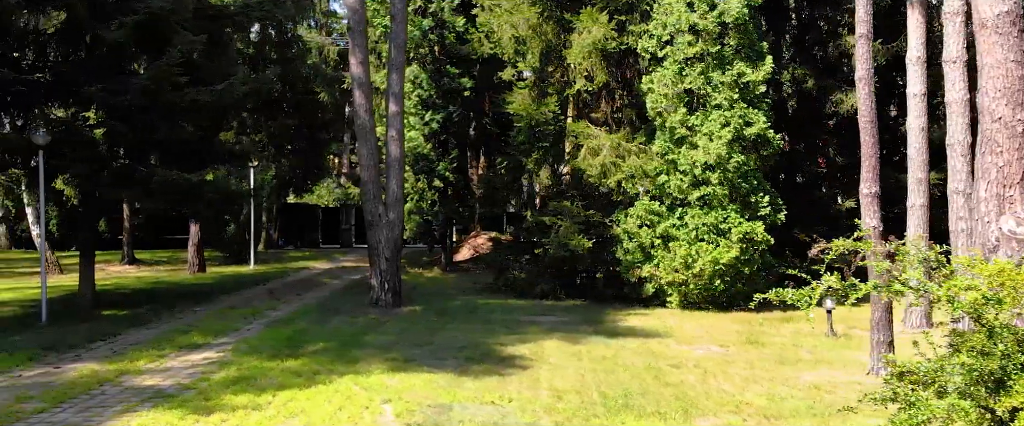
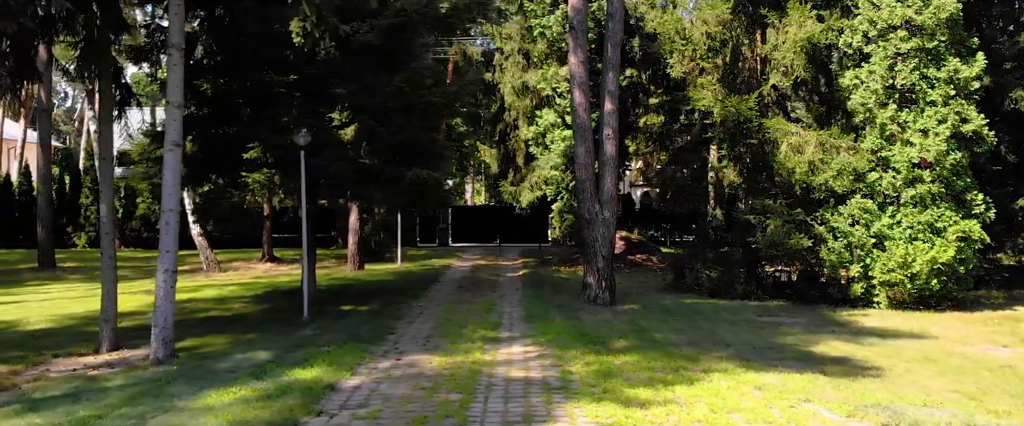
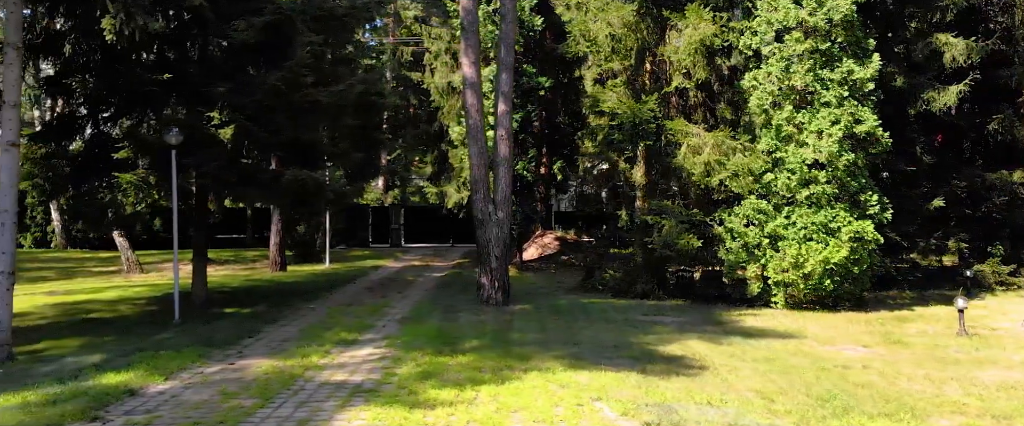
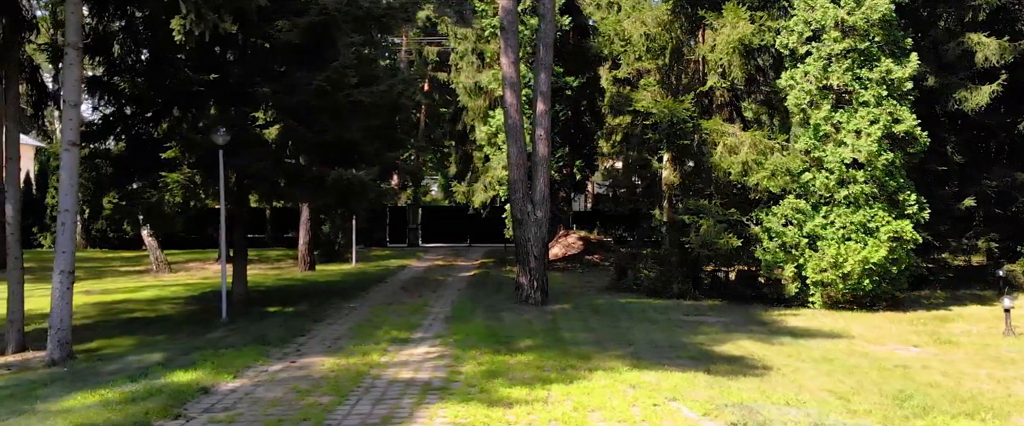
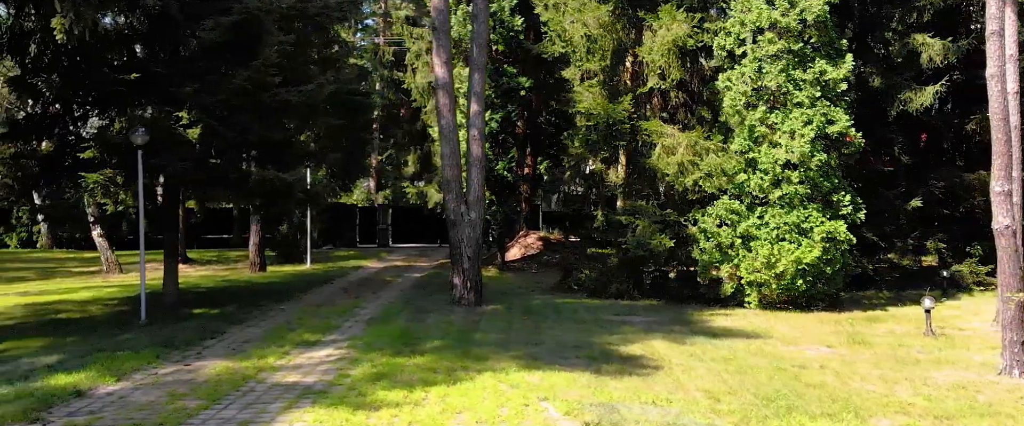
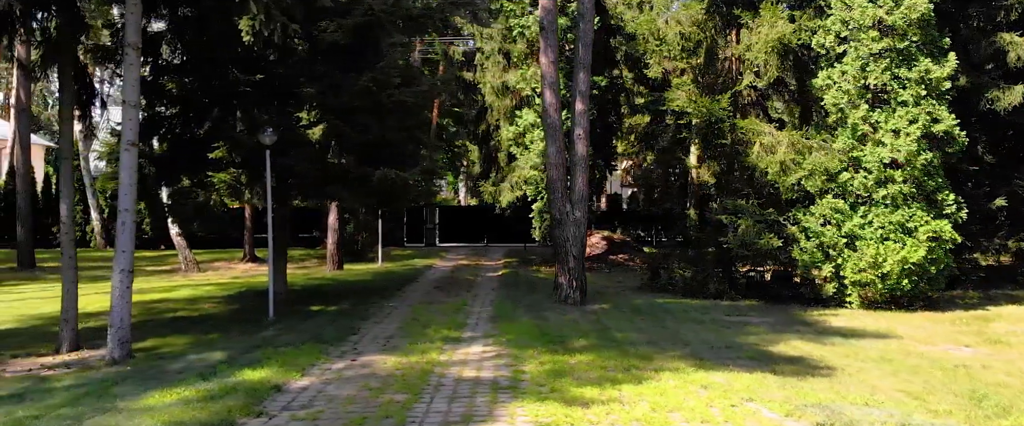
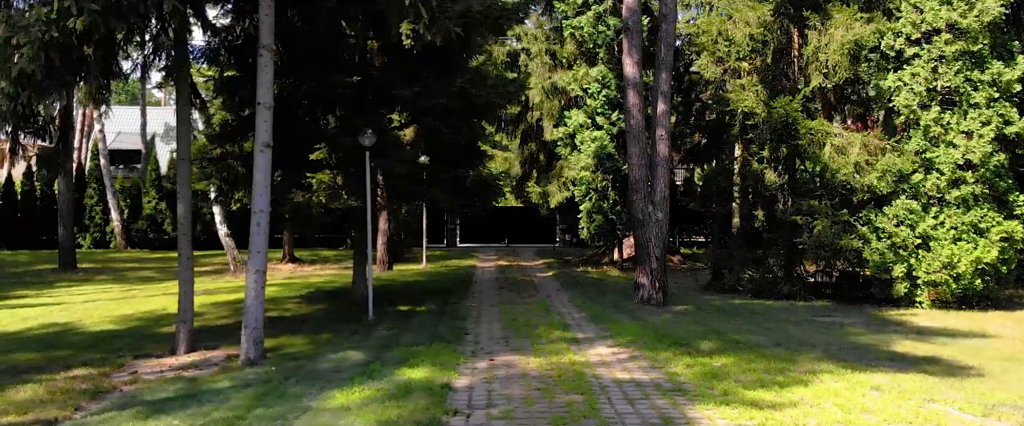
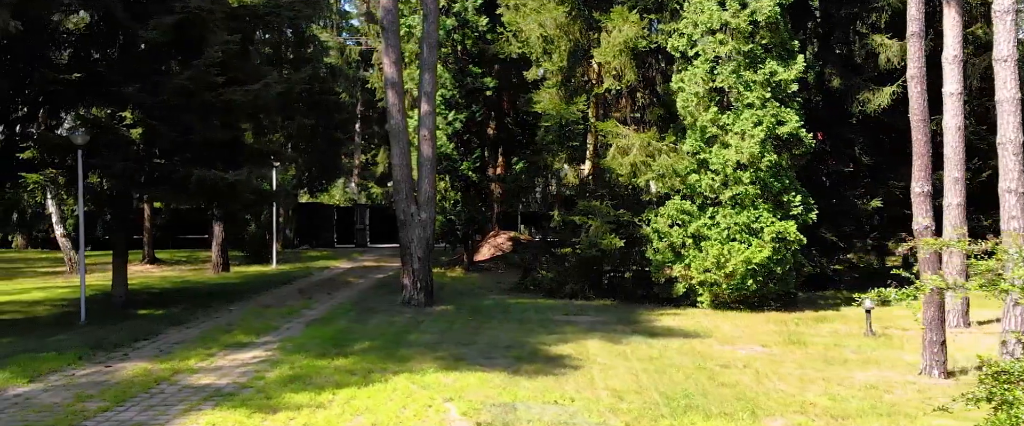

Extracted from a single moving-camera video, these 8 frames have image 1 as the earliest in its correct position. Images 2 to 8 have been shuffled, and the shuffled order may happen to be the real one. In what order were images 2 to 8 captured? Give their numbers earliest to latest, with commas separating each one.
8, 5, 3, 4, 6, 2, 7
